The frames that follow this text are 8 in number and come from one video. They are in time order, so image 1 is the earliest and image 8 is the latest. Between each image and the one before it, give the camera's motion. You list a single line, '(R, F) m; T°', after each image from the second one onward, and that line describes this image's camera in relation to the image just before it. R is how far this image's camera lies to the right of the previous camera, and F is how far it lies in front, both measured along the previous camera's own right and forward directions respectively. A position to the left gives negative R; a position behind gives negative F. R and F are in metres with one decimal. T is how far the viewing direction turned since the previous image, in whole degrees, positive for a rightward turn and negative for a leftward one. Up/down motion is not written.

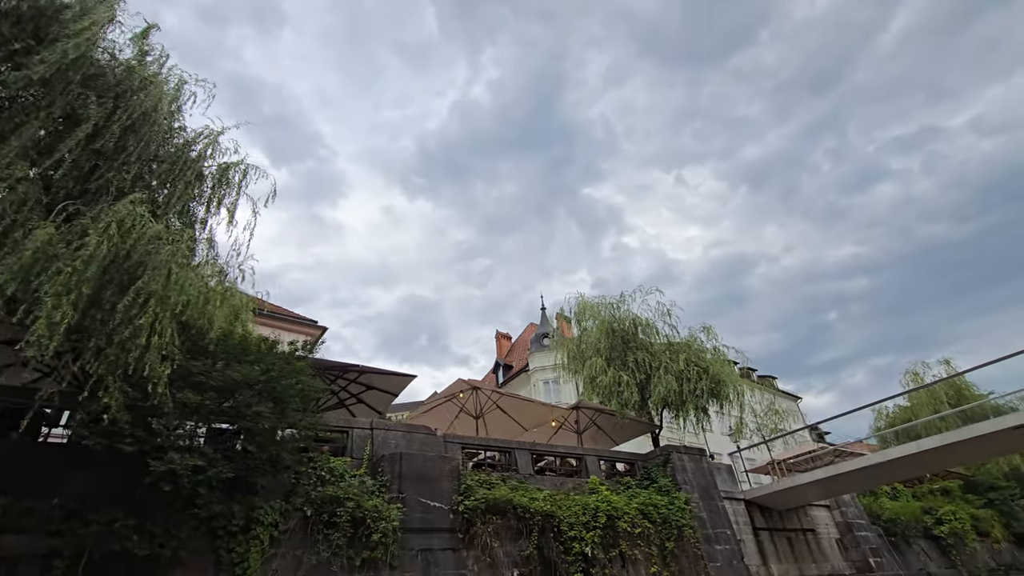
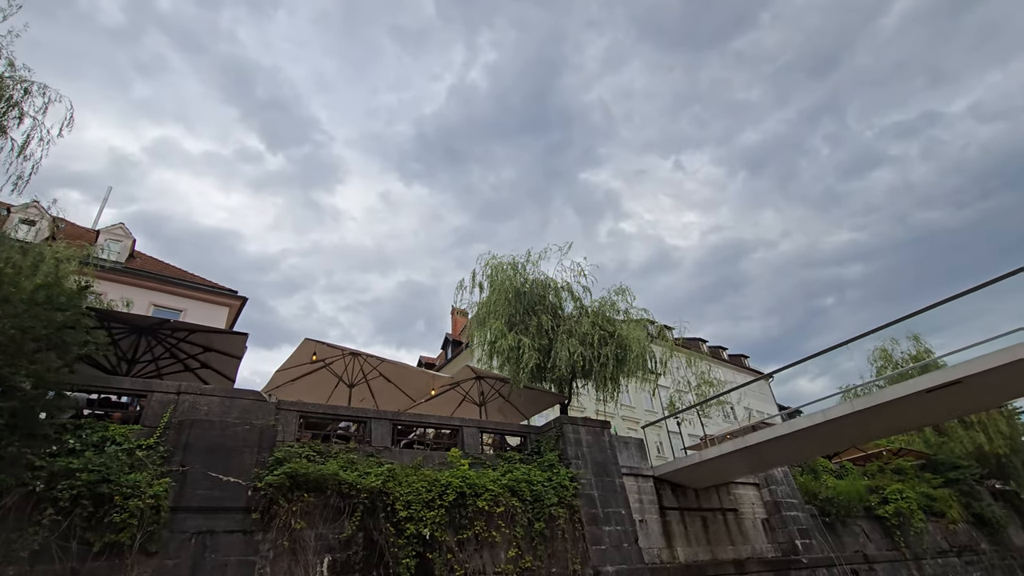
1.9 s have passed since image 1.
(+2.3, +1.2) m; 0°
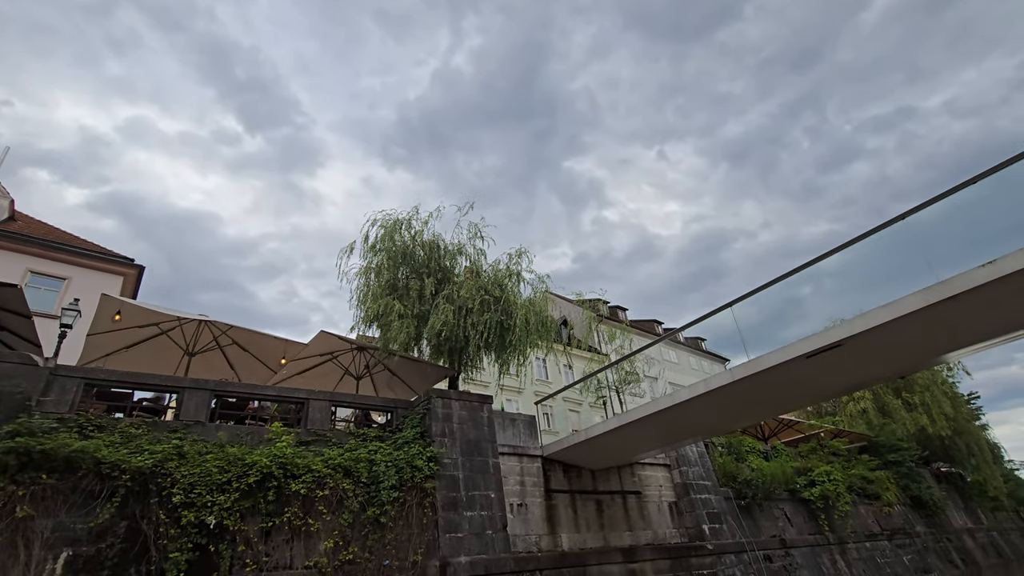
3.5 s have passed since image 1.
(+2.0, +1.1) m; +2°
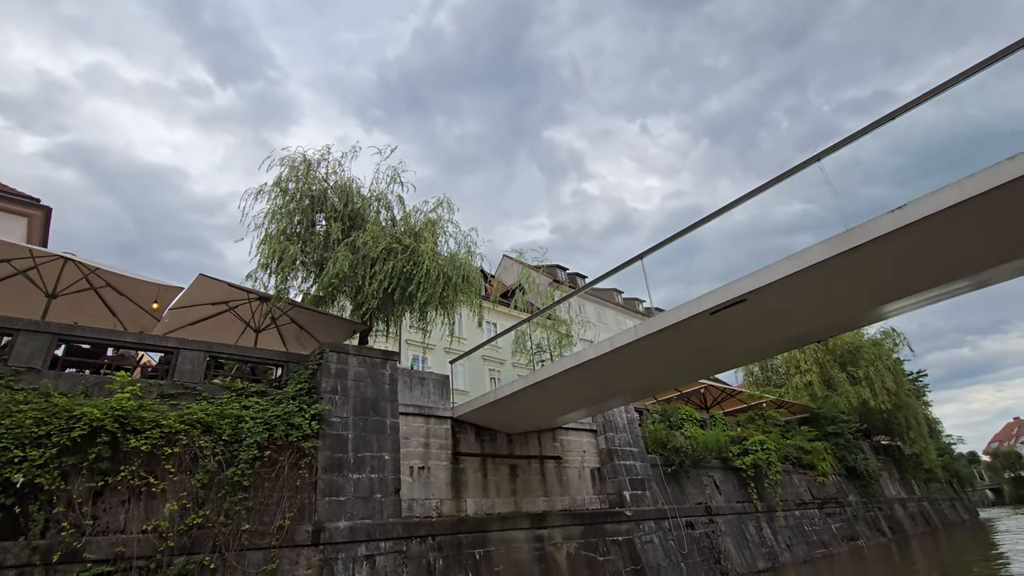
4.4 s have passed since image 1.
(+1.1, +0.7) m; +3°
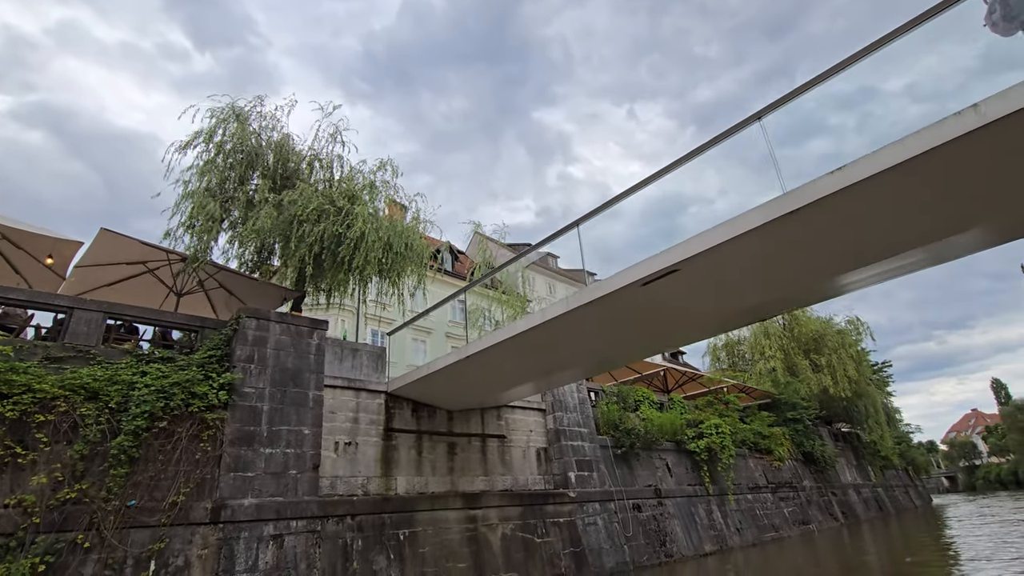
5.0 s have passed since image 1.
(+0.7, +0.5) m; +2°
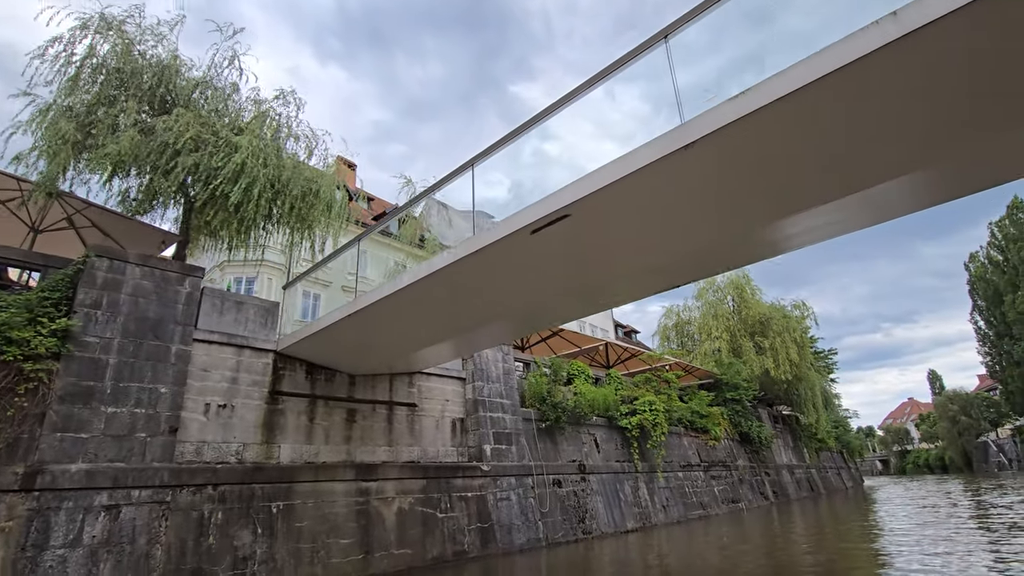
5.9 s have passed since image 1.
(+0.9, +0.7) m; +4°
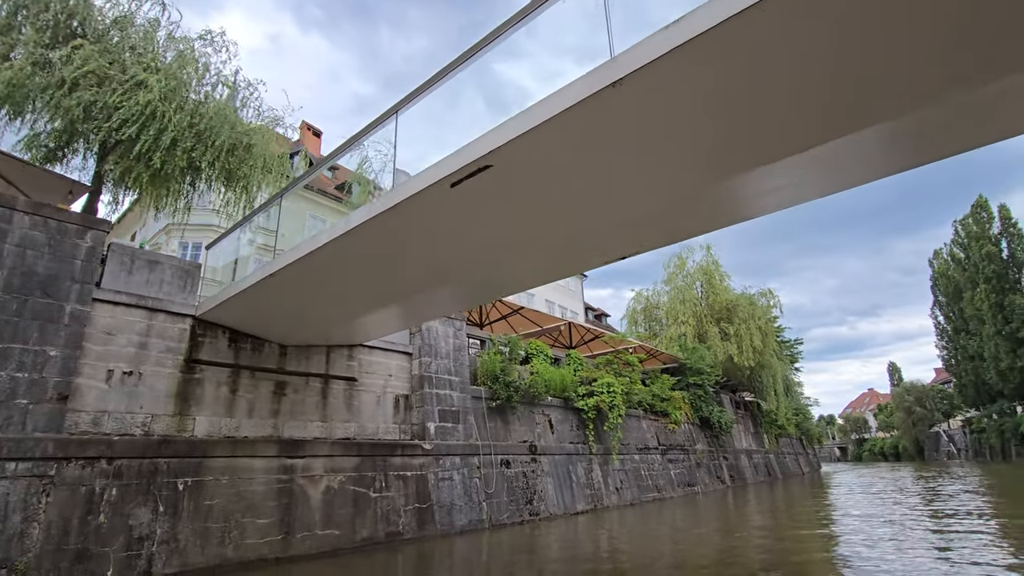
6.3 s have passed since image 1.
(+0.5, +0.5) m; +2°
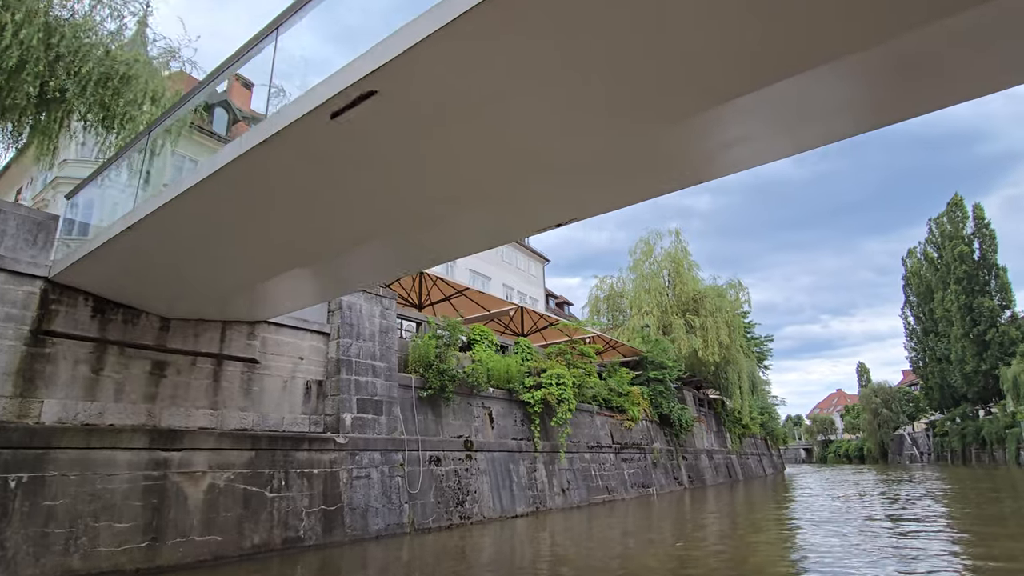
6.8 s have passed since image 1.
(+0.7, +1.0) m; +2°
